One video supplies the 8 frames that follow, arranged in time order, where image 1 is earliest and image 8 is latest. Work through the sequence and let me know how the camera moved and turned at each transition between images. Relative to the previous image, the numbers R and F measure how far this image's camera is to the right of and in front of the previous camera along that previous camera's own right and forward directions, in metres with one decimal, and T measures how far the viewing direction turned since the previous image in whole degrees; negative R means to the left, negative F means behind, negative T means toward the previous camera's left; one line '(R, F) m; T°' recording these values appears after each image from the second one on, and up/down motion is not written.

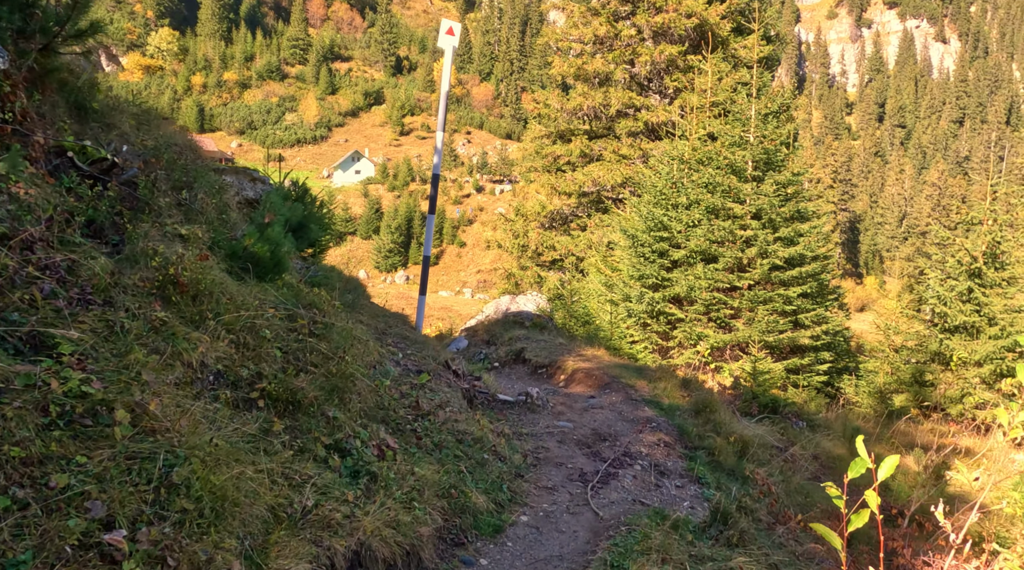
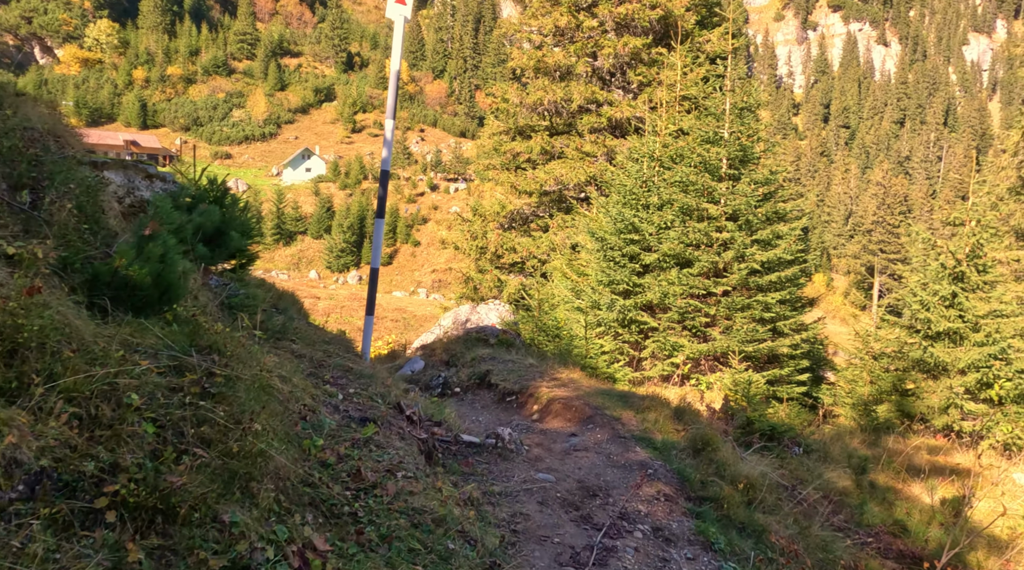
(-0.1, +1.6) m; +3°
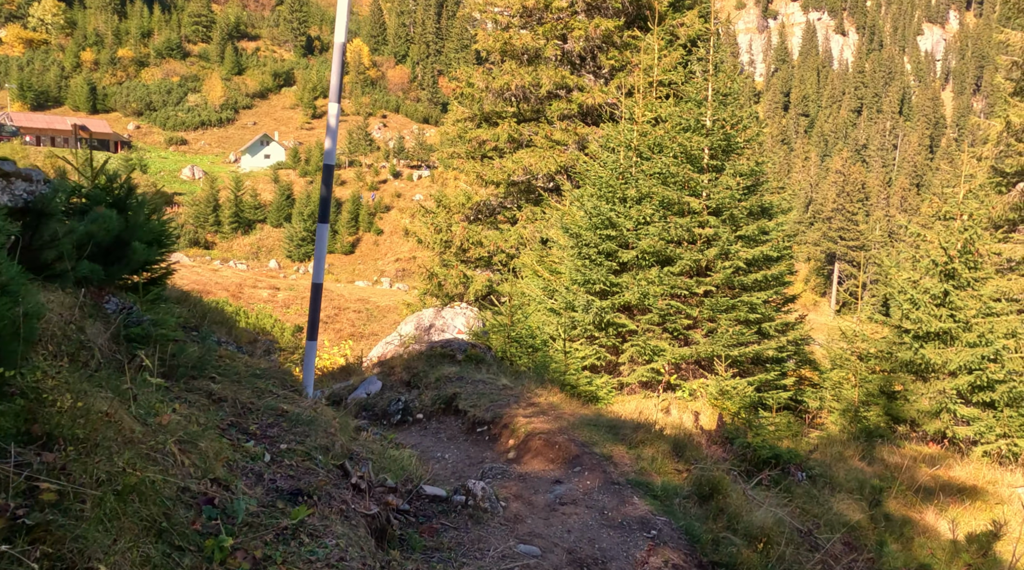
(-0.1, +1.4) m; +2°
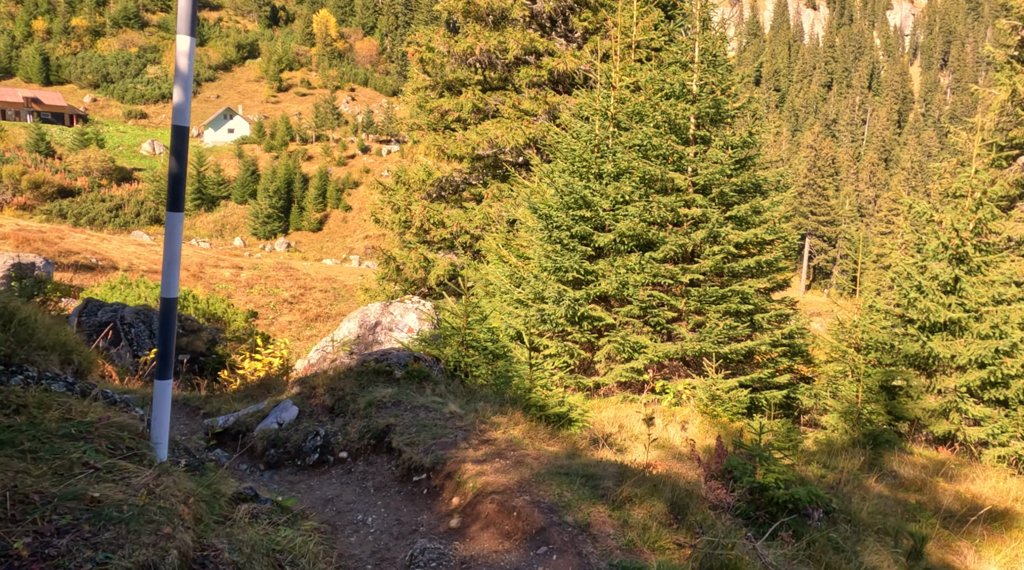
(+0.2, +2.1) m; +2°
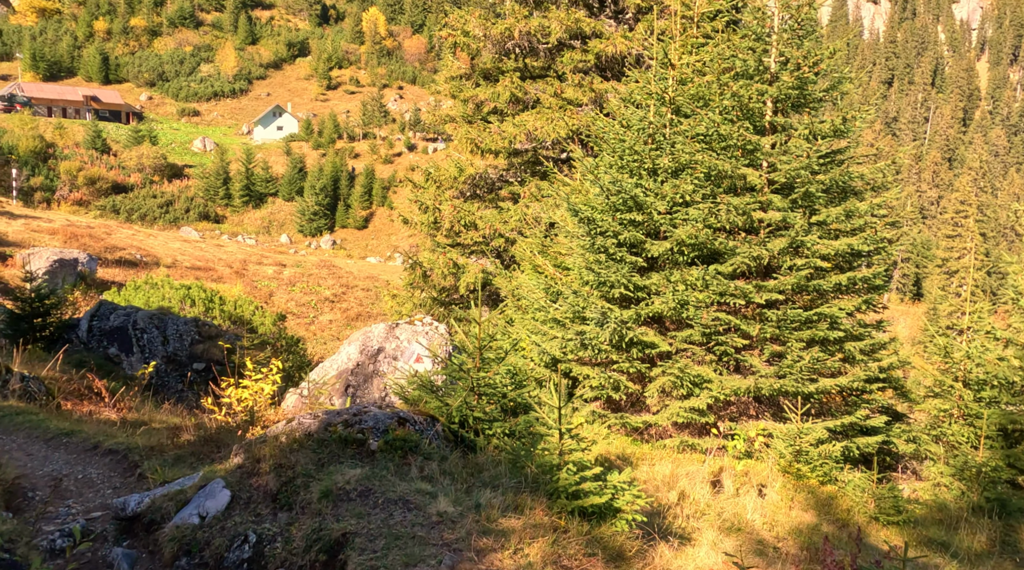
(+0.1, +2.5) m; -3°
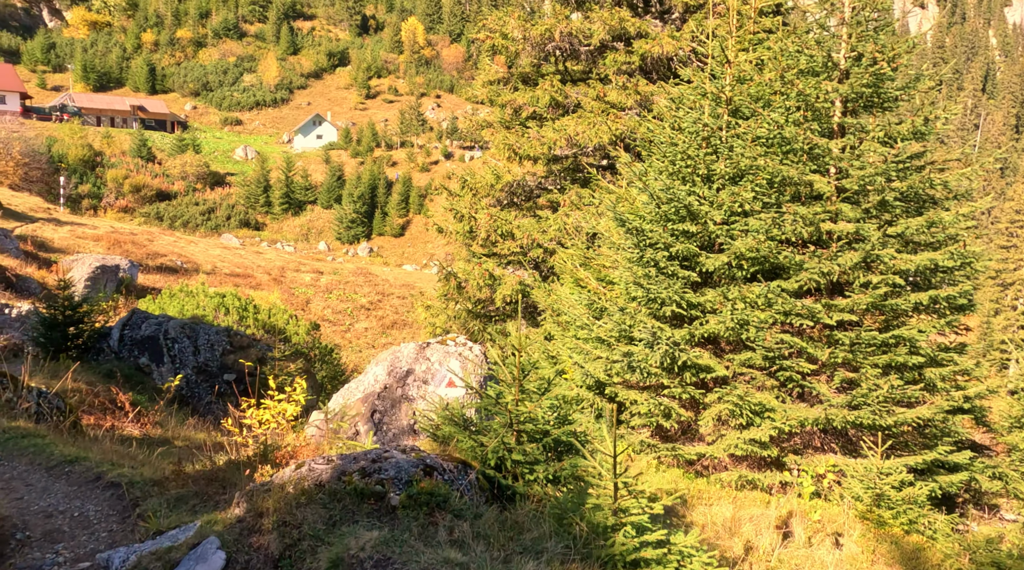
(-0.1, +1.0) m; -2°
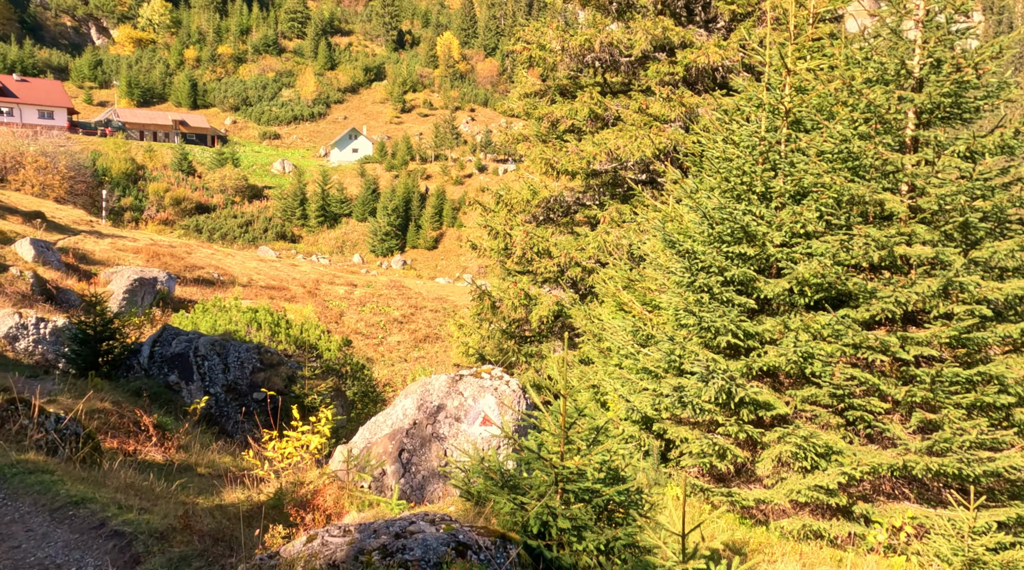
(-0.1, +0.8) m; -2°
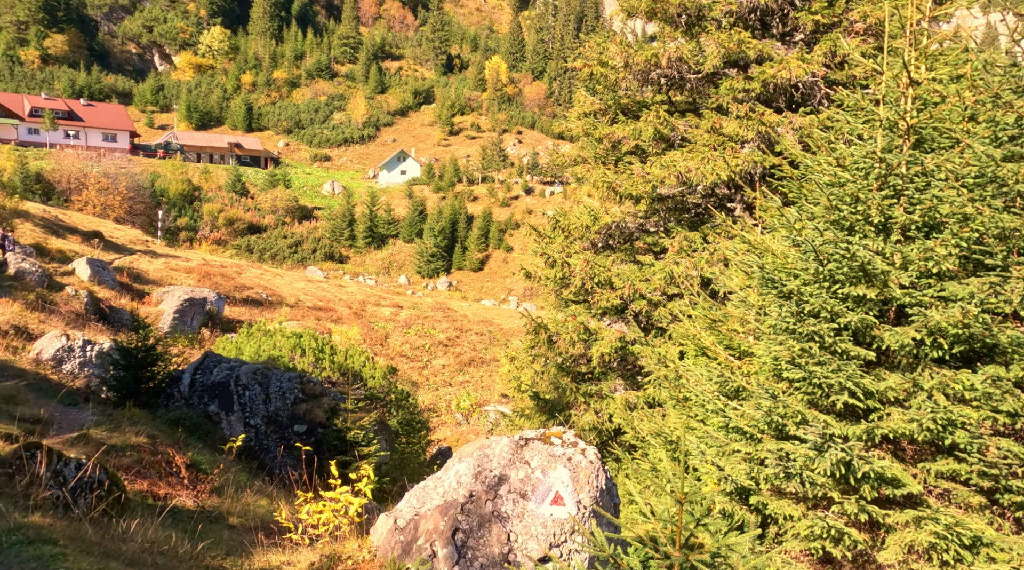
(-0.3, +1.5) m; -3°
